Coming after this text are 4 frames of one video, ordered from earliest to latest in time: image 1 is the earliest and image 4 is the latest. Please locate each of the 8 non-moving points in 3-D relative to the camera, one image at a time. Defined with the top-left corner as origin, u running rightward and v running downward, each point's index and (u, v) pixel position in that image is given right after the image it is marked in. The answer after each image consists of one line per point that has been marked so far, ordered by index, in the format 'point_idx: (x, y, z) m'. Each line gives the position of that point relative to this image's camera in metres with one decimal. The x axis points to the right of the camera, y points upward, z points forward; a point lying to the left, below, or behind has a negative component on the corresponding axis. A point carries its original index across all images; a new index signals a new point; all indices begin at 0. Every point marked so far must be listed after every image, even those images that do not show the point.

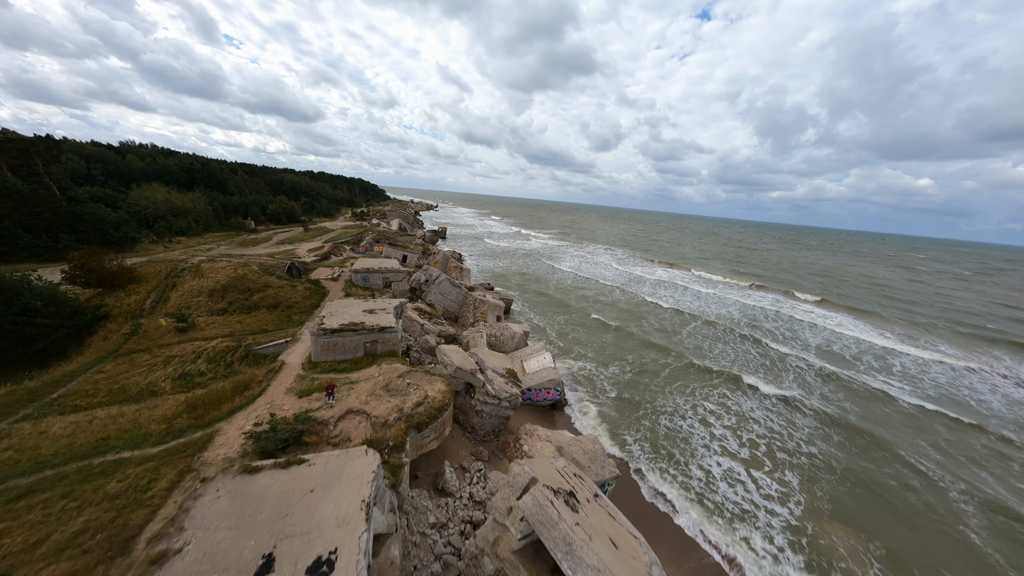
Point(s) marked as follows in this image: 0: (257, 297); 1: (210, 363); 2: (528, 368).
0: (-12.1, -0.5, +14.4) m
1: (-11.2, -2.8, +11.2) m
2: (+0.7, -3.8, +14.4) m
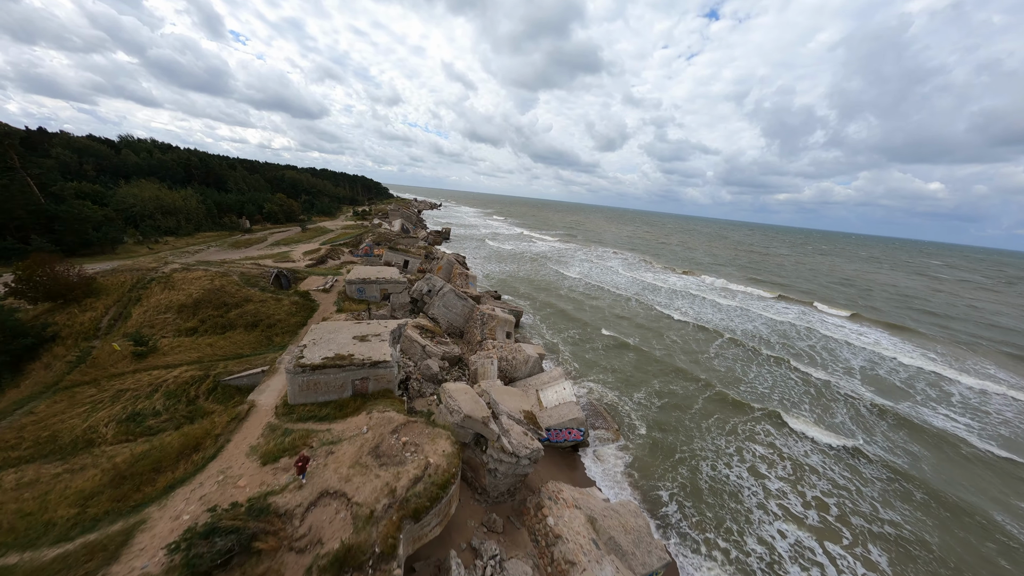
0: (-11.5, -1.1, +12.5) m
1: (-10.6, -3.4, +9.3) m
2: (+1.3, -4.6, +12.4) m
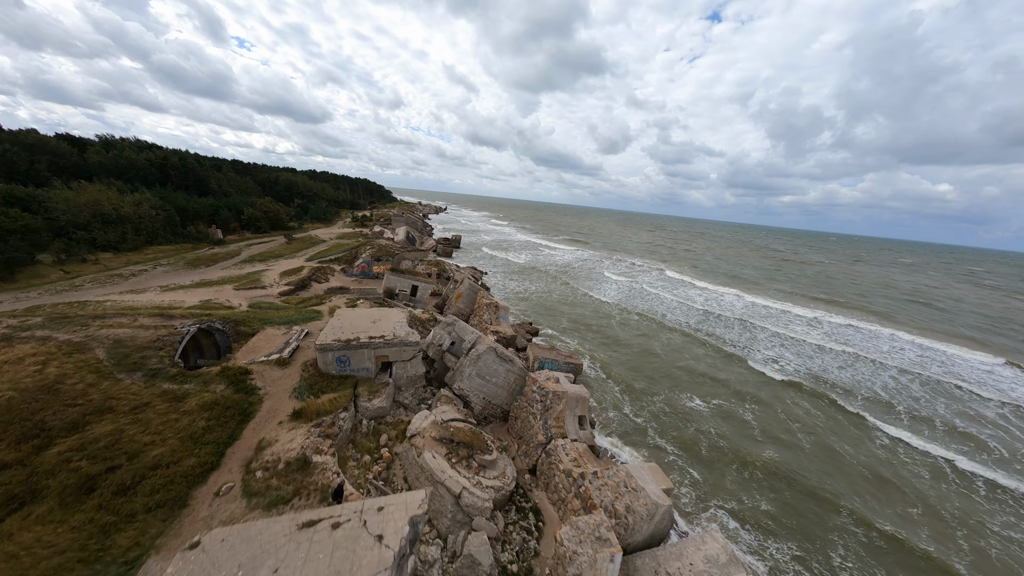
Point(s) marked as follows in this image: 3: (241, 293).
0: (-8.7, -3.2, +5.8) m
1: (-7.9, -5.5, +2.6) m
2: (+4.1, -6.7, +5.6) m
3: (-16.3, -0.3, +18.2) m
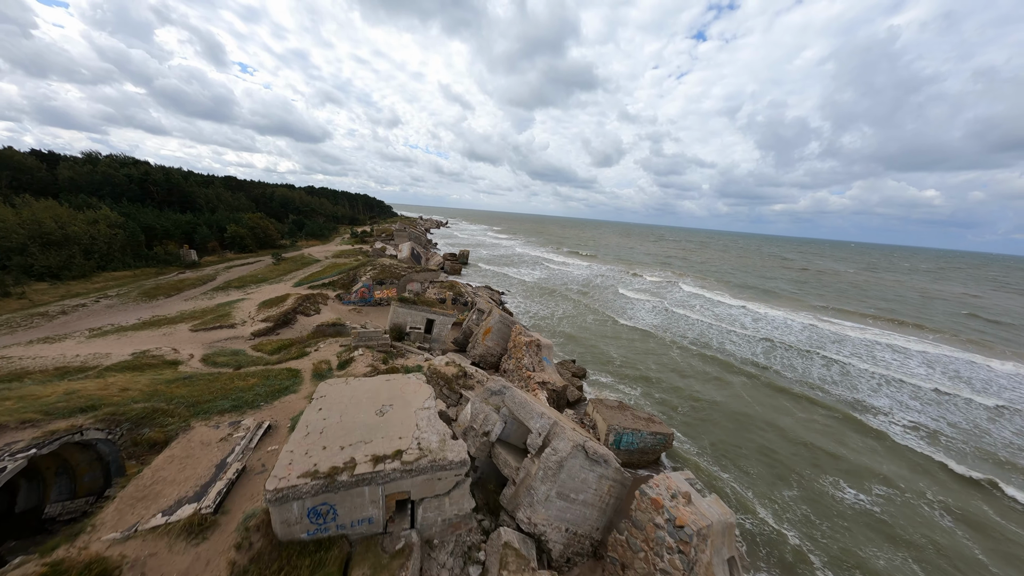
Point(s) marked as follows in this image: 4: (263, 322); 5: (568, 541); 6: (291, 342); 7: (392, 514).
0: (-6.5, -4.4, +1.2) m
1: (-5.6, -6.5, -2.1) m
2: (+6.4, -7.6, +0.9) m
3: (-14.1, -2.1, +13.7) m
4: (-12.6, -1.7, +15.3) m
5: (+1.3, -5.6, +6.6) m
6: (-9.5, -2.3, +13.0) m
7: (-2.2, -3.9, +5.4) m
